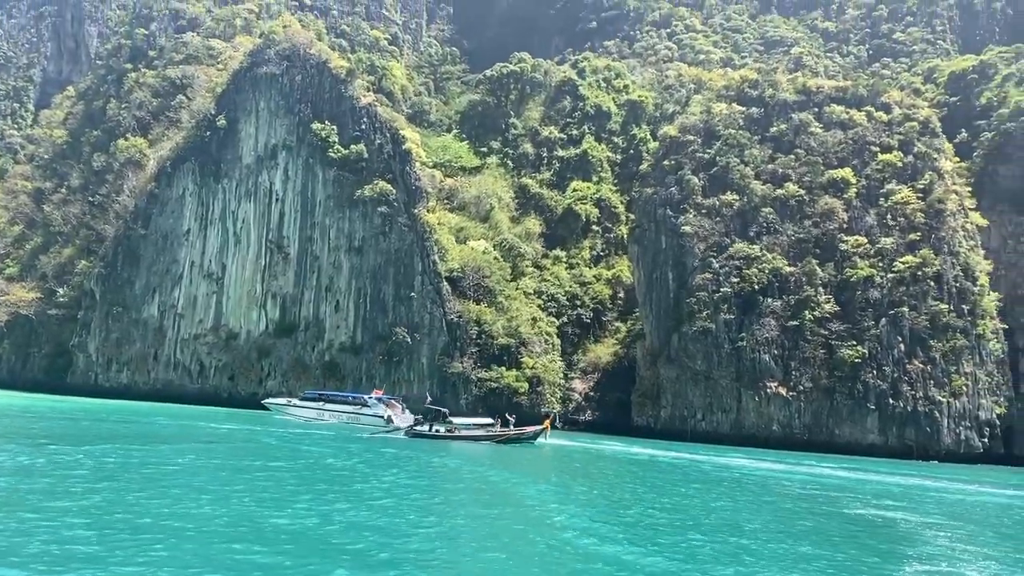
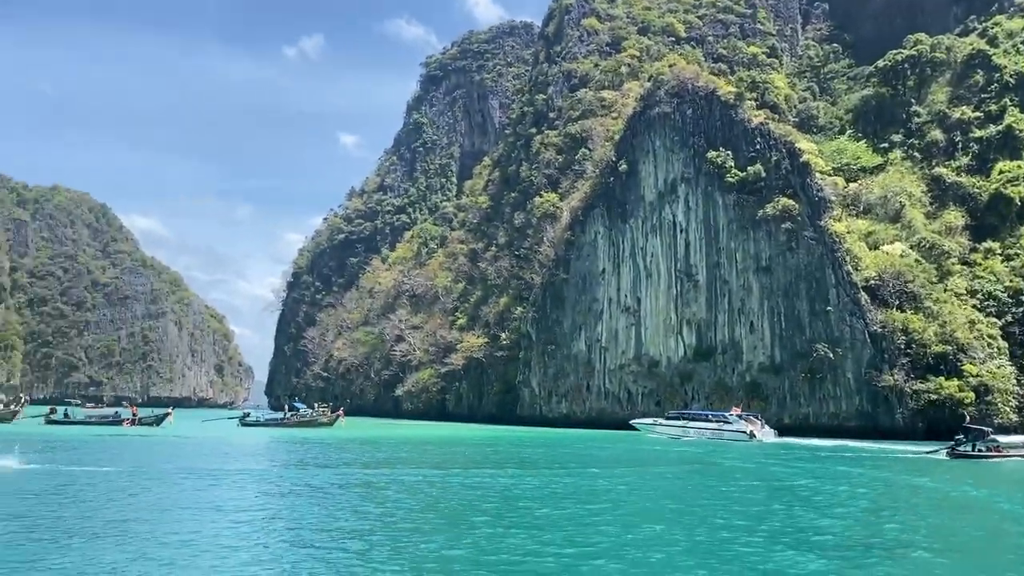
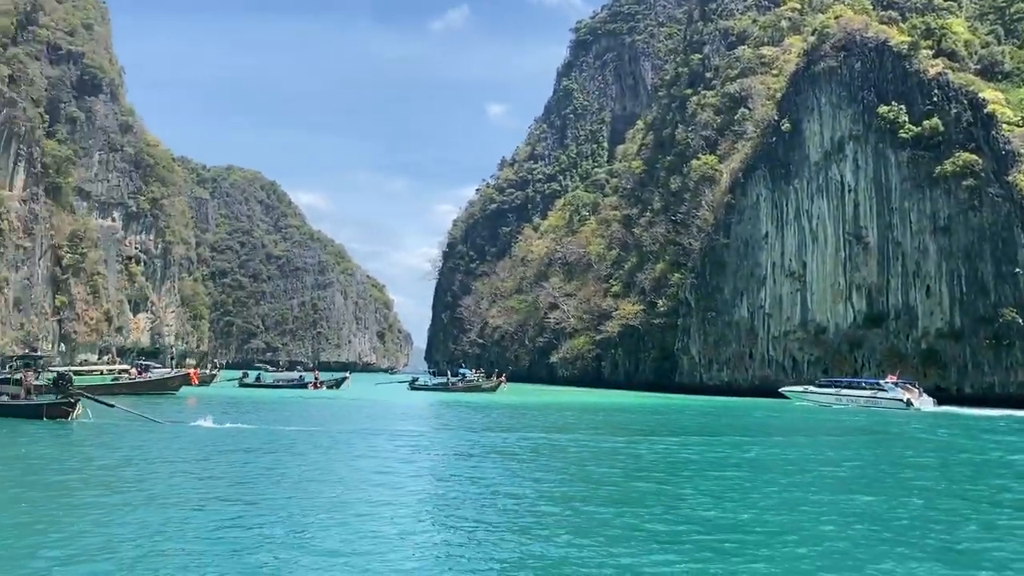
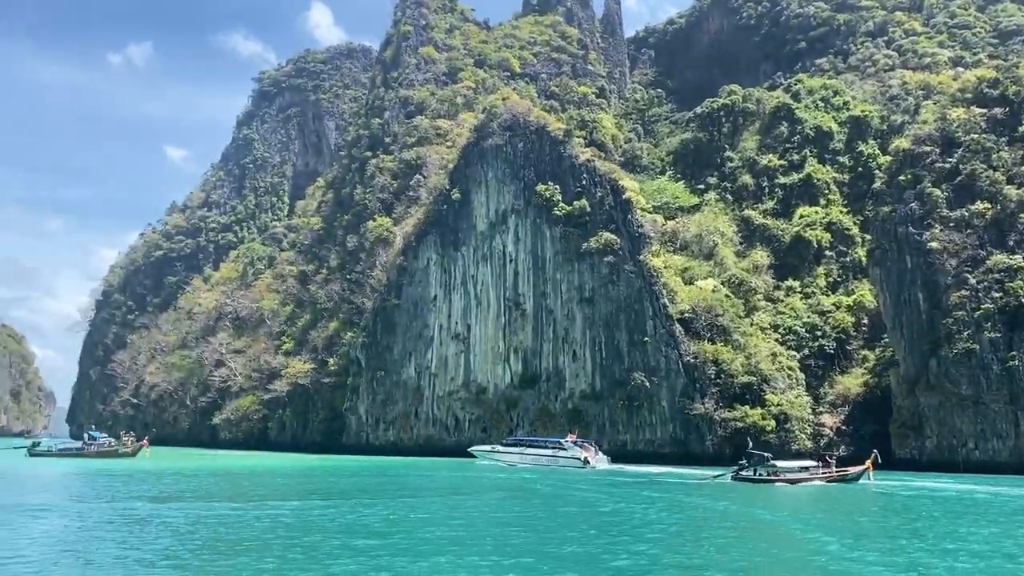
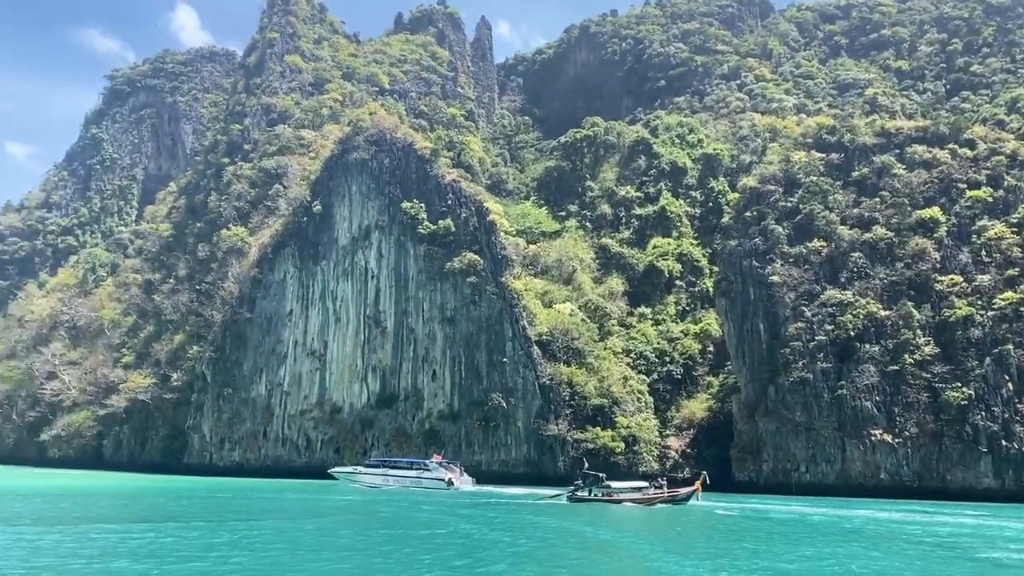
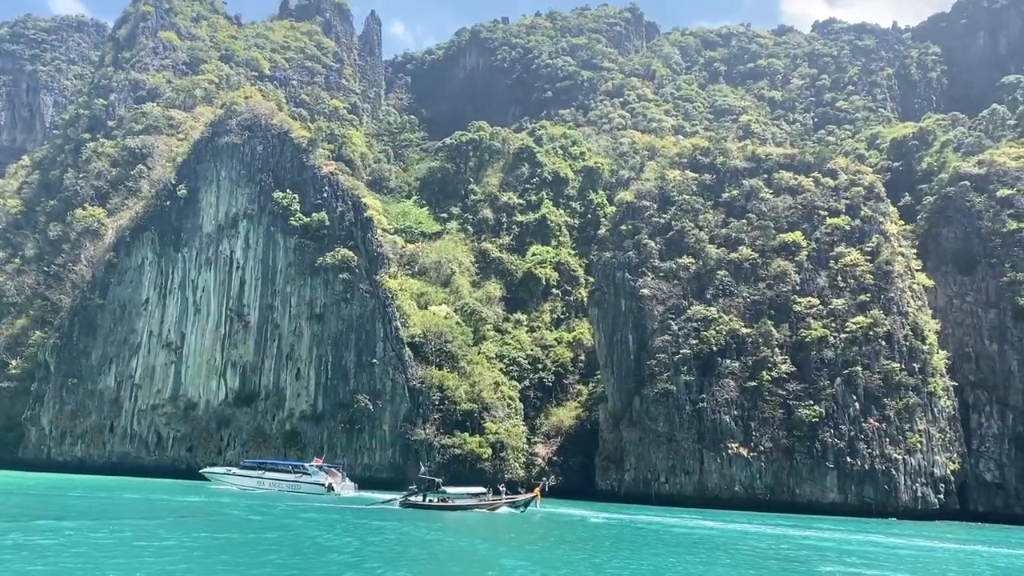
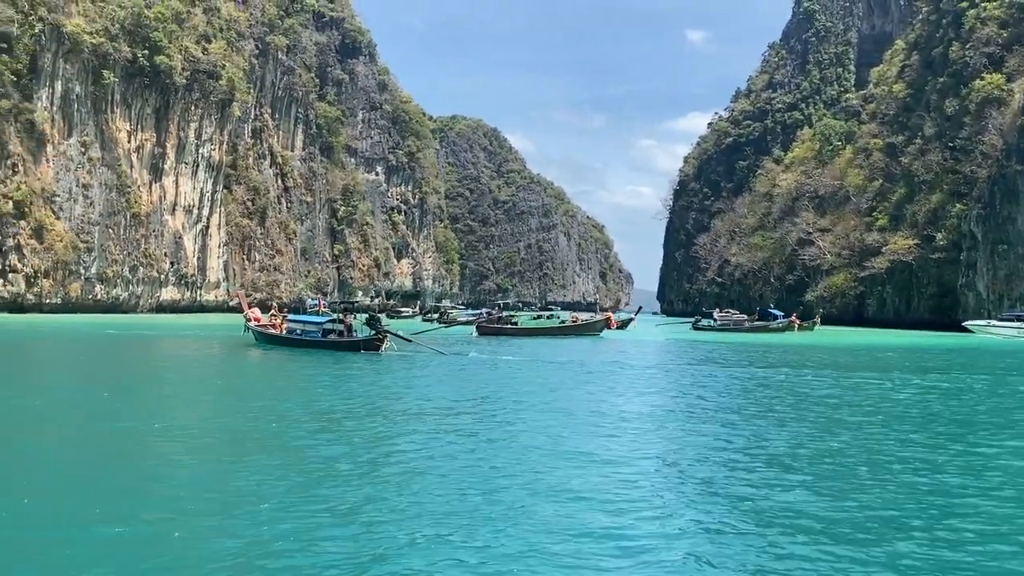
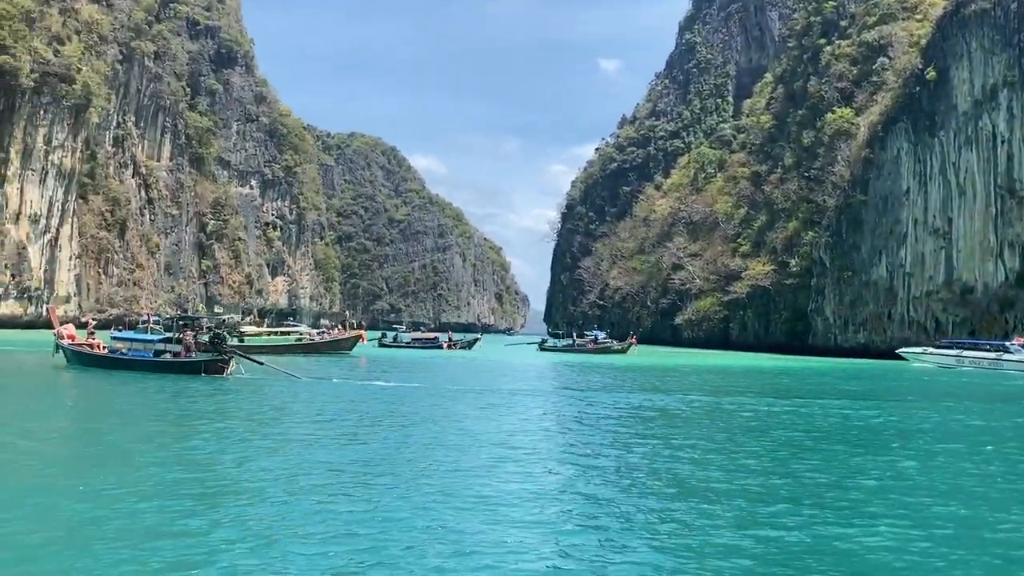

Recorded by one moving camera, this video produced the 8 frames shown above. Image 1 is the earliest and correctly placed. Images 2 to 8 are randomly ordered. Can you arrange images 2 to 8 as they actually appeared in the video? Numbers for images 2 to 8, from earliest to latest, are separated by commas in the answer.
6, 5, 4, 2, 3, 8, 7
